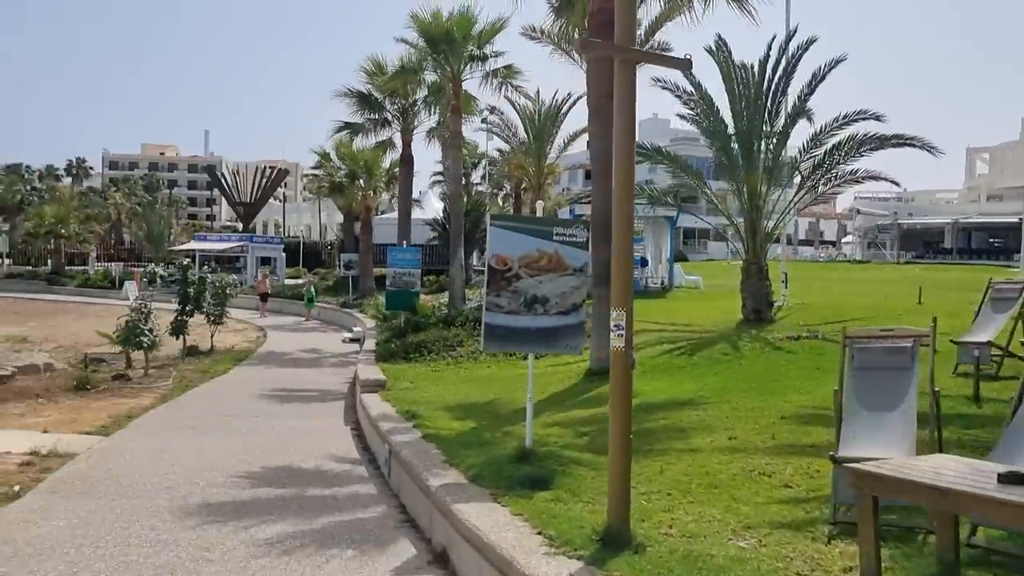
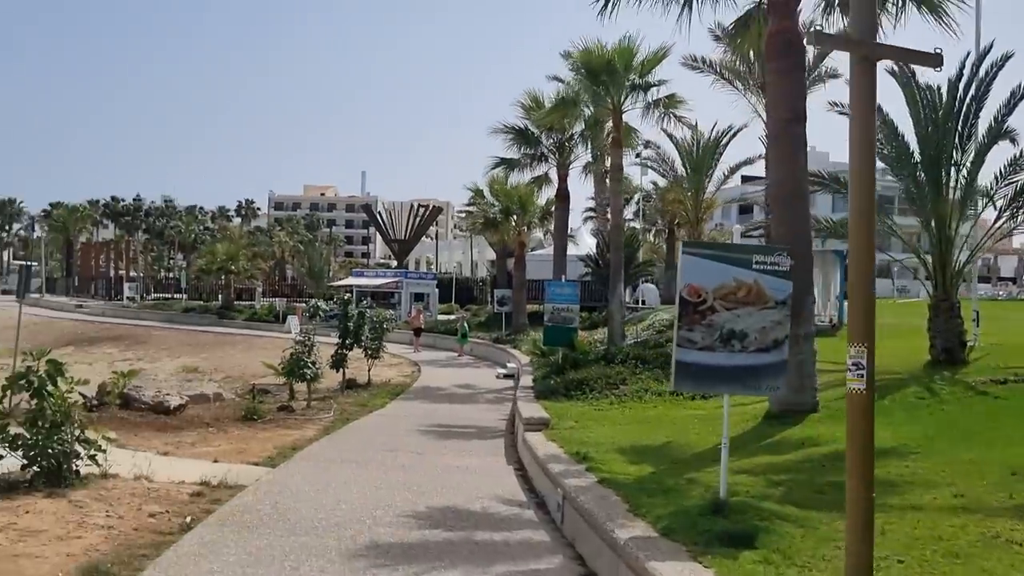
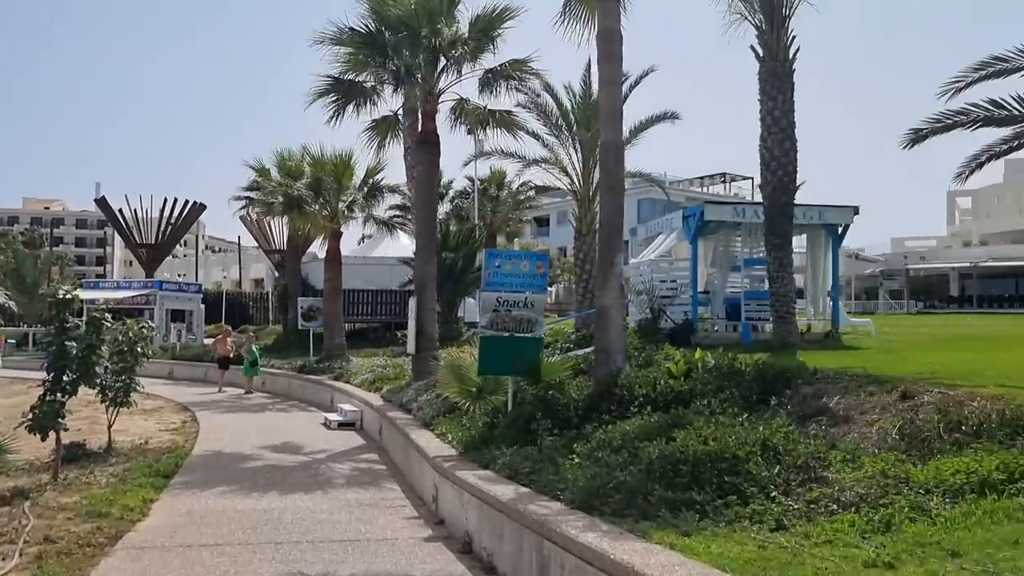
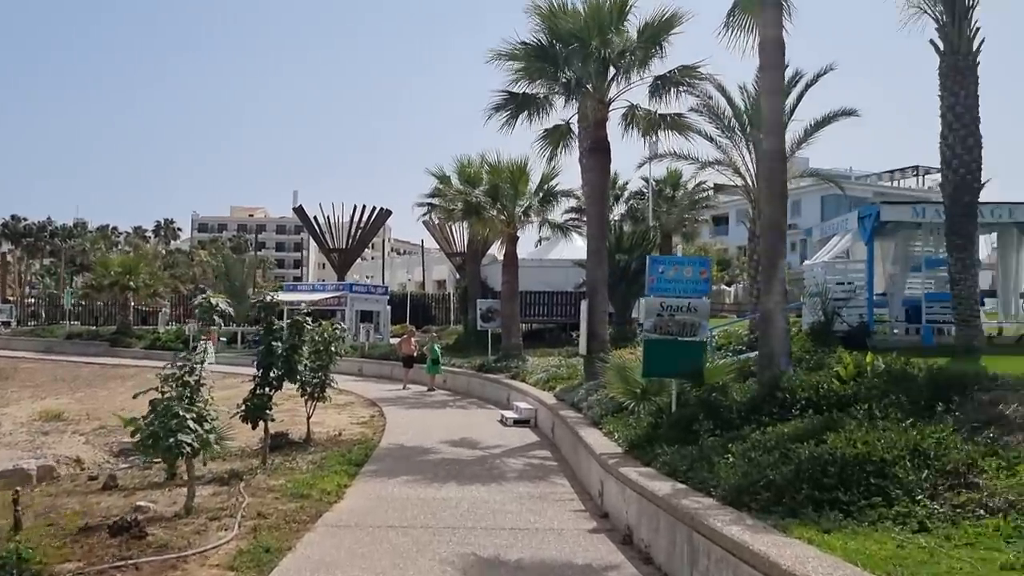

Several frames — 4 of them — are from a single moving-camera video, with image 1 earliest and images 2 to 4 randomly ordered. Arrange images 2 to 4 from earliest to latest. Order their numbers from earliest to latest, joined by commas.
2, 4, 3
